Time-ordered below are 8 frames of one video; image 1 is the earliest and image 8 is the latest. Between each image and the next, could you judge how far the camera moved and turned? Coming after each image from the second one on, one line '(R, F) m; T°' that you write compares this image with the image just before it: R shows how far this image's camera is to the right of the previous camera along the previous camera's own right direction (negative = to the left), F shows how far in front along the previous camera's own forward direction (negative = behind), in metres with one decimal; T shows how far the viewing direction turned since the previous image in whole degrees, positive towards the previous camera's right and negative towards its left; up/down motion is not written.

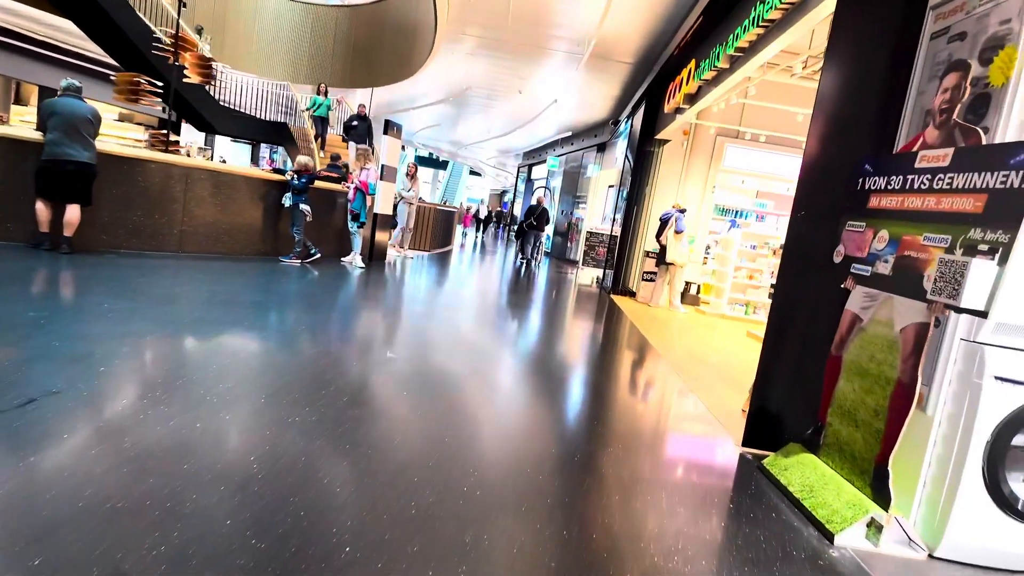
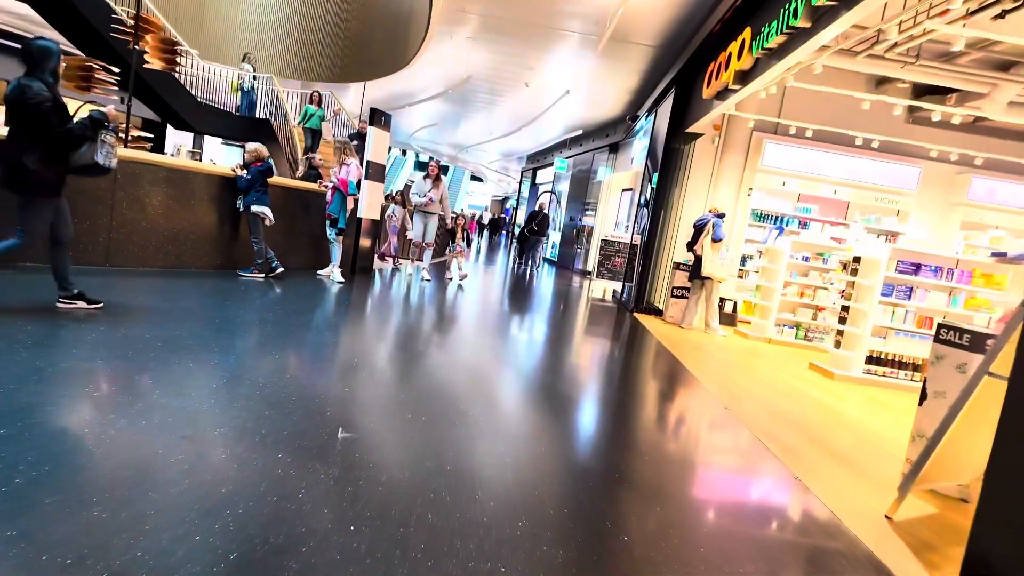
(-0.1, +1.2) m; 0°
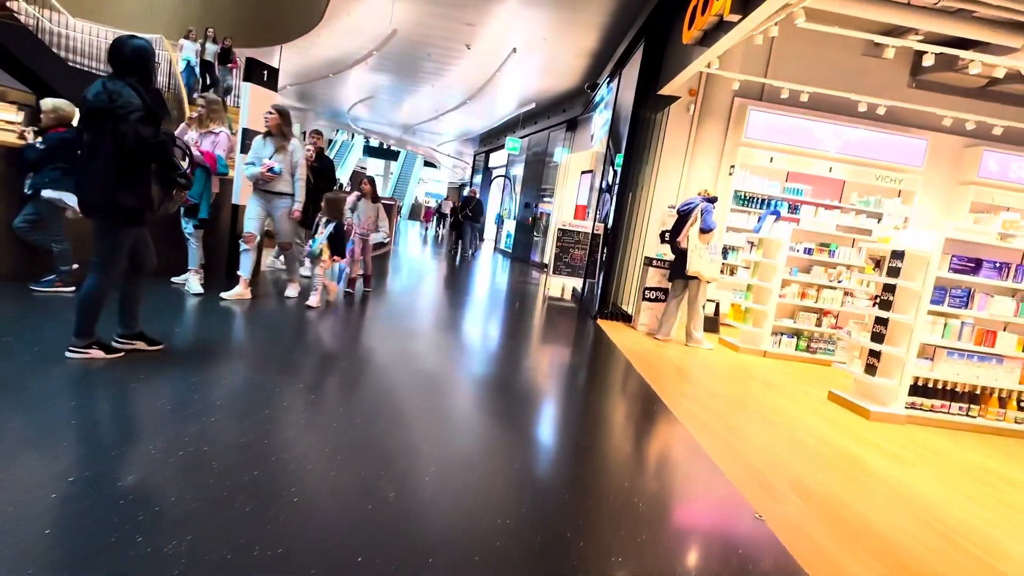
(+0.3, +1.6) m; +4°
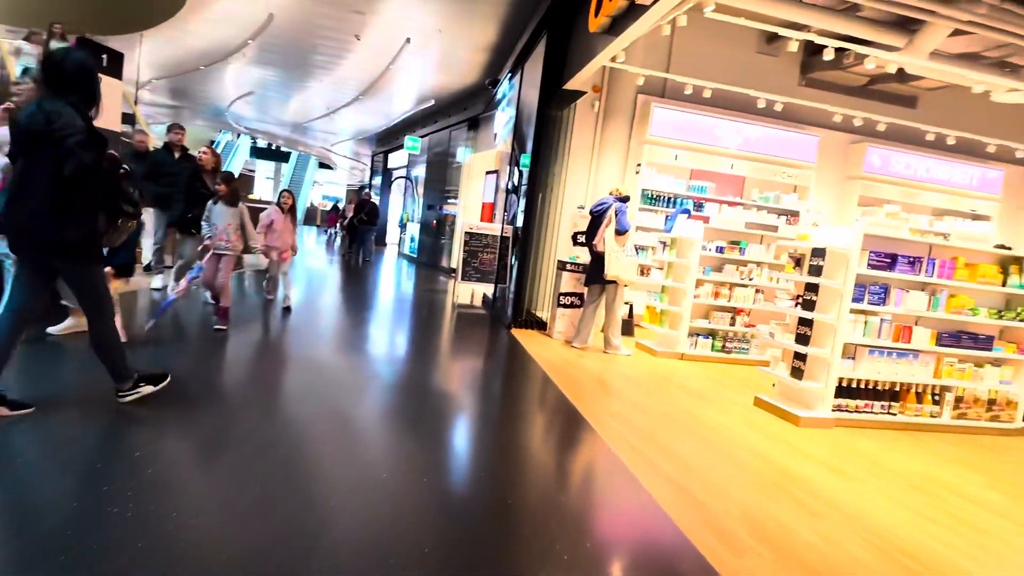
(0.0, +0.5) m; +9°
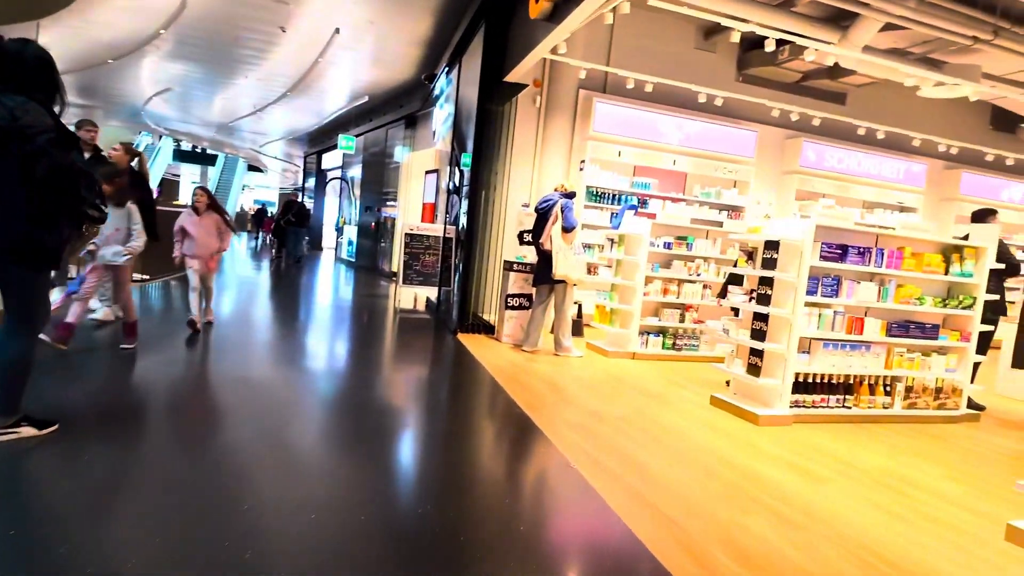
(0.0, +0.3) m; +5°
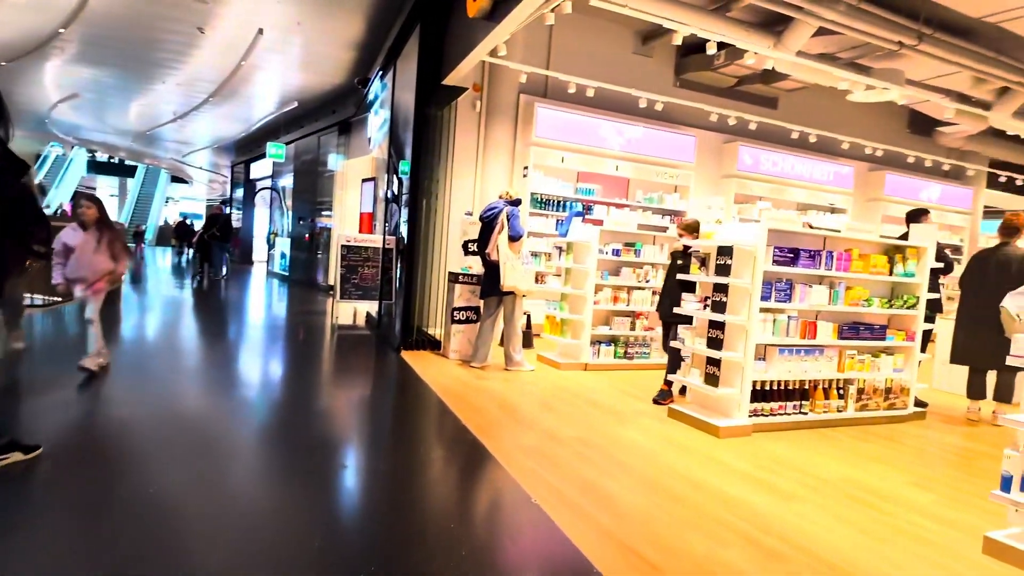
(0.0, +0.2) m; +6°
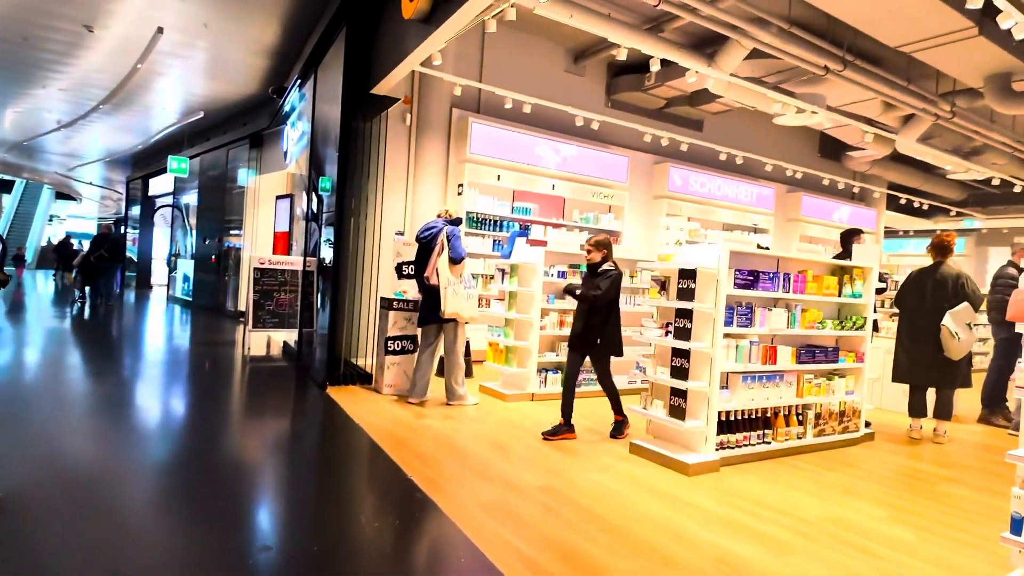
(-0.1, +0.4) m; +8°
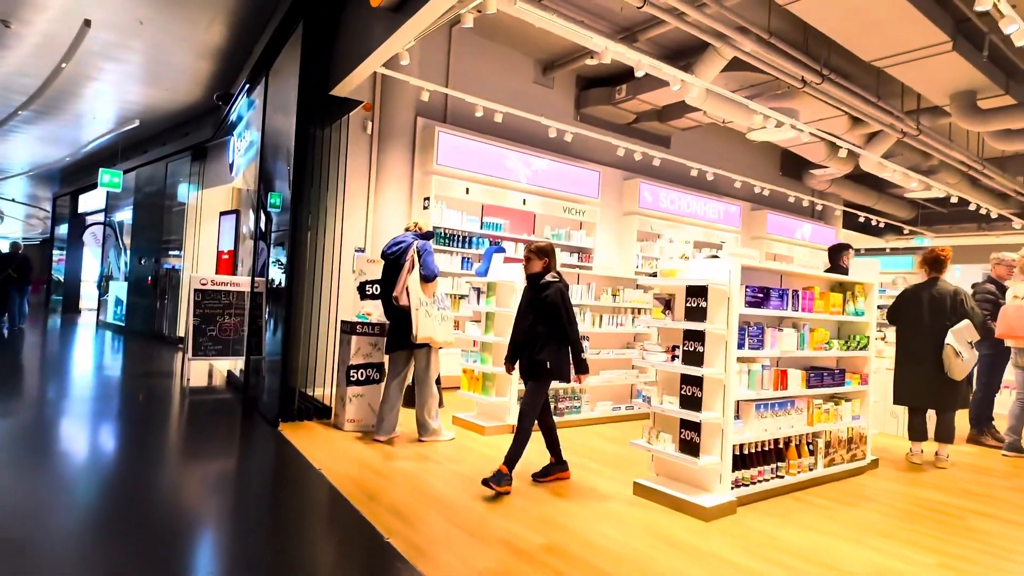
(-0.2, +0.4) m; +5°
